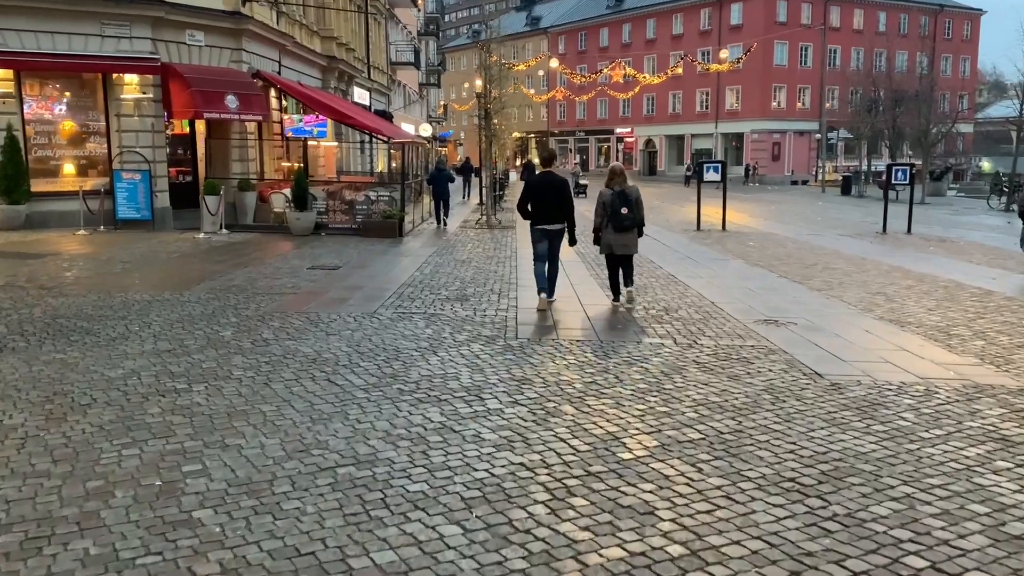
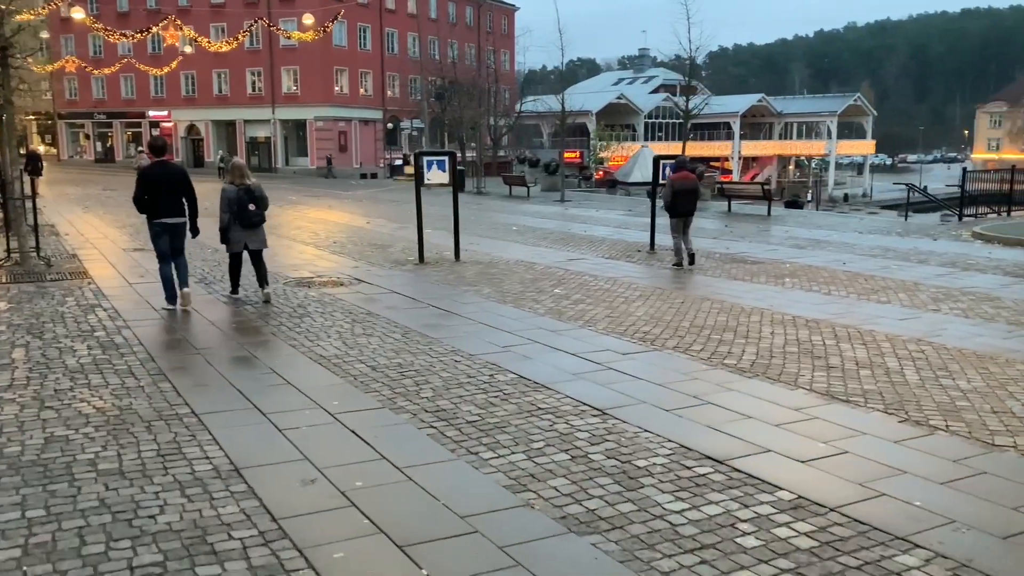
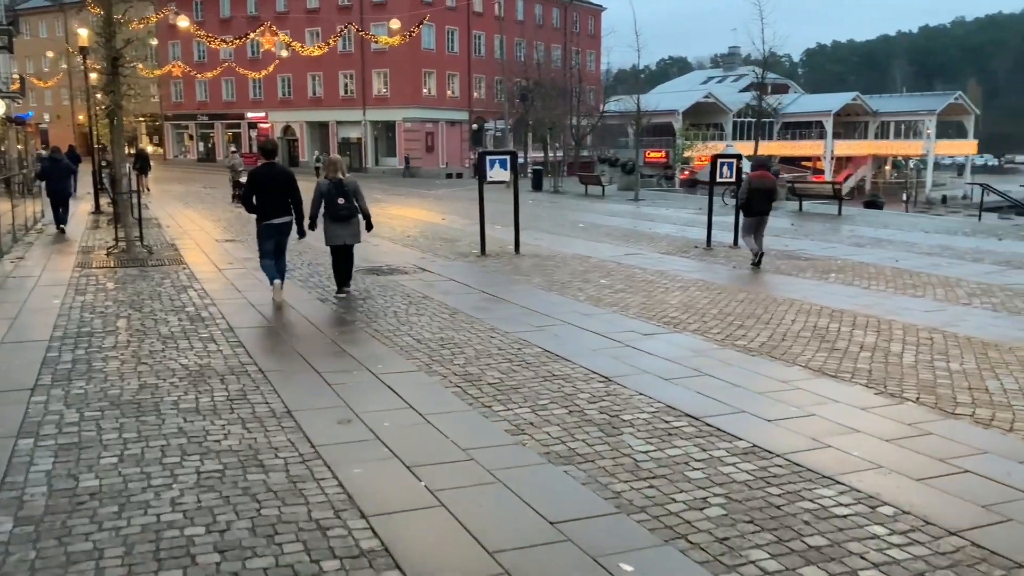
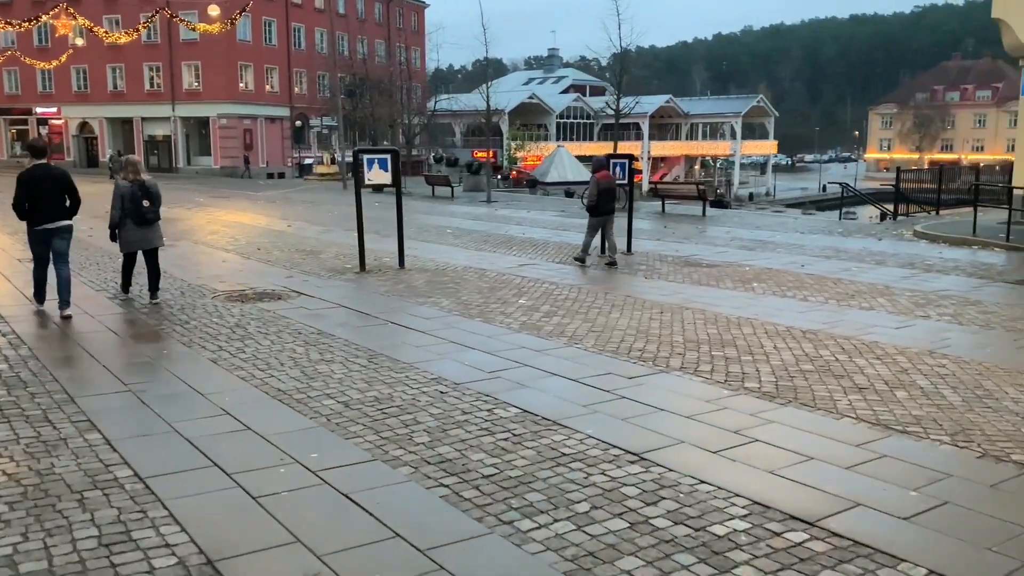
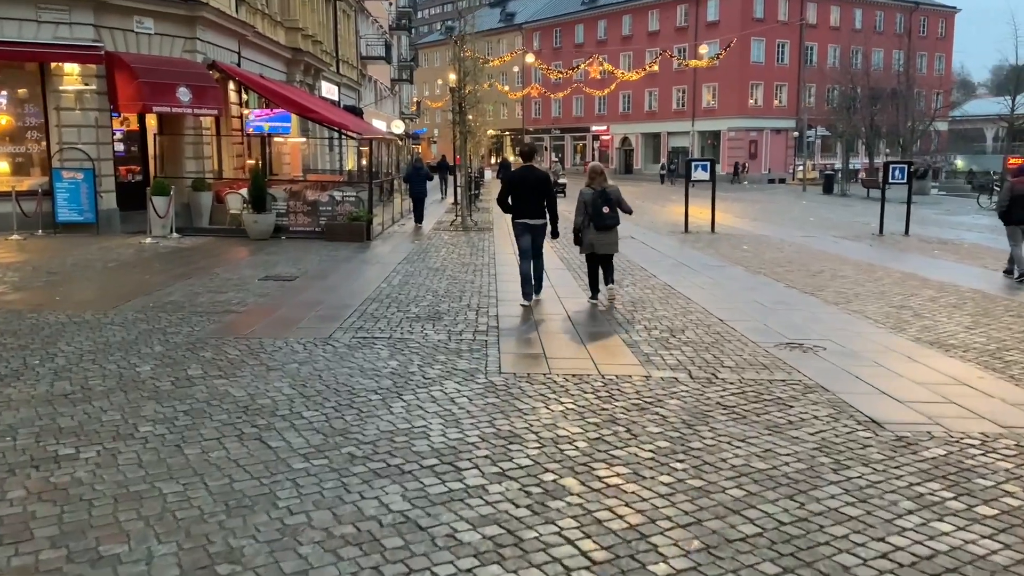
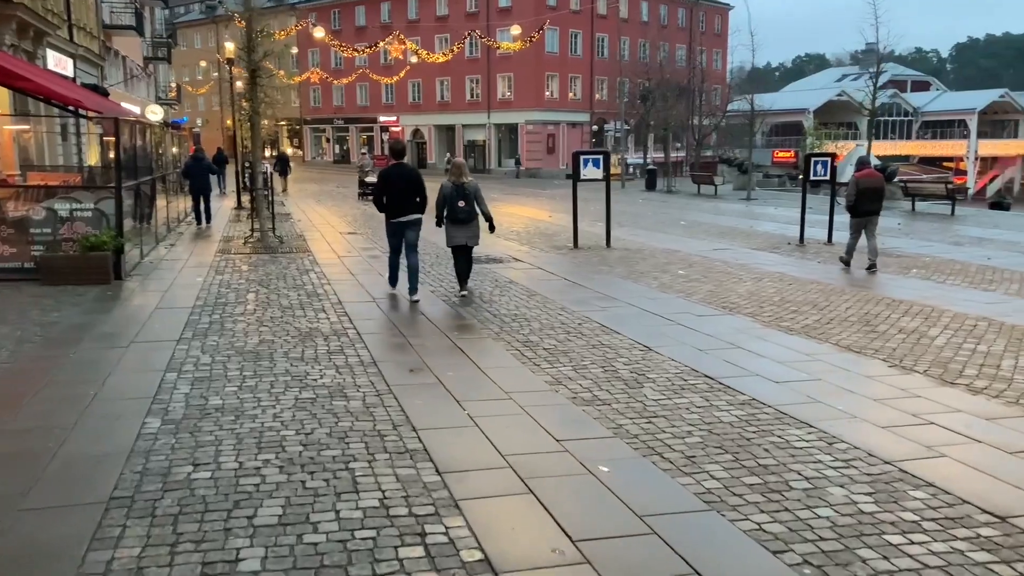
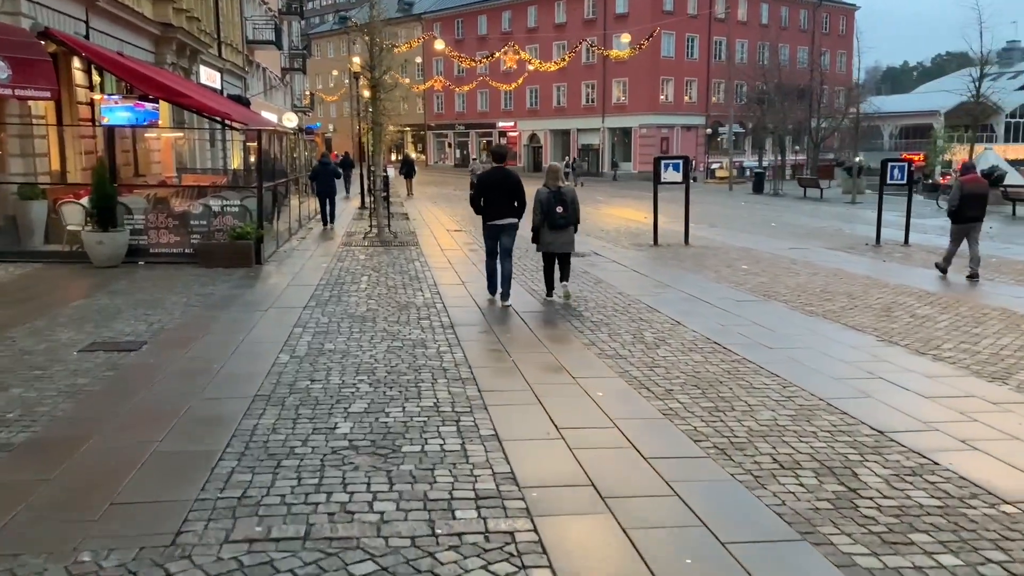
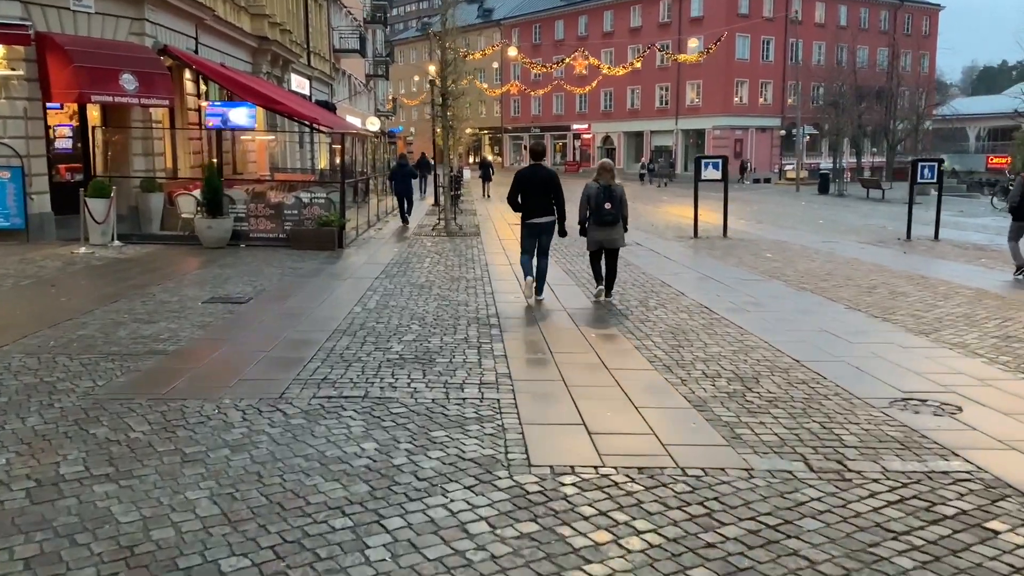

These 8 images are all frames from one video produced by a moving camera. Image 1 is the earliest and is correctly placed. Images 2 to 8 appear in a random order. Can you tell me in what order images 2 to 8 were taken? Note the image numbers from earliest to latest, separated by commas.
5, 8, 7, 6, 3, 2, 4
